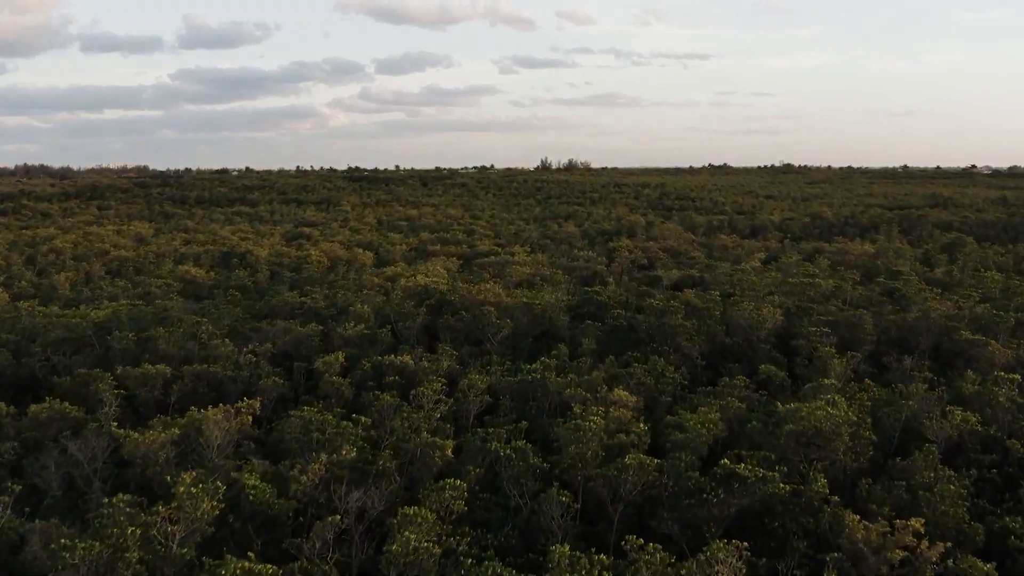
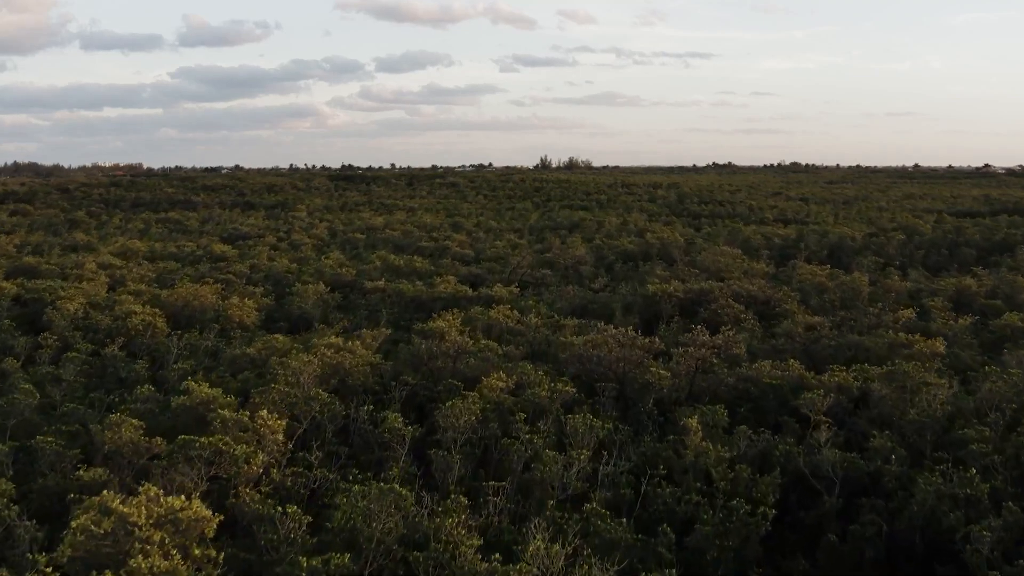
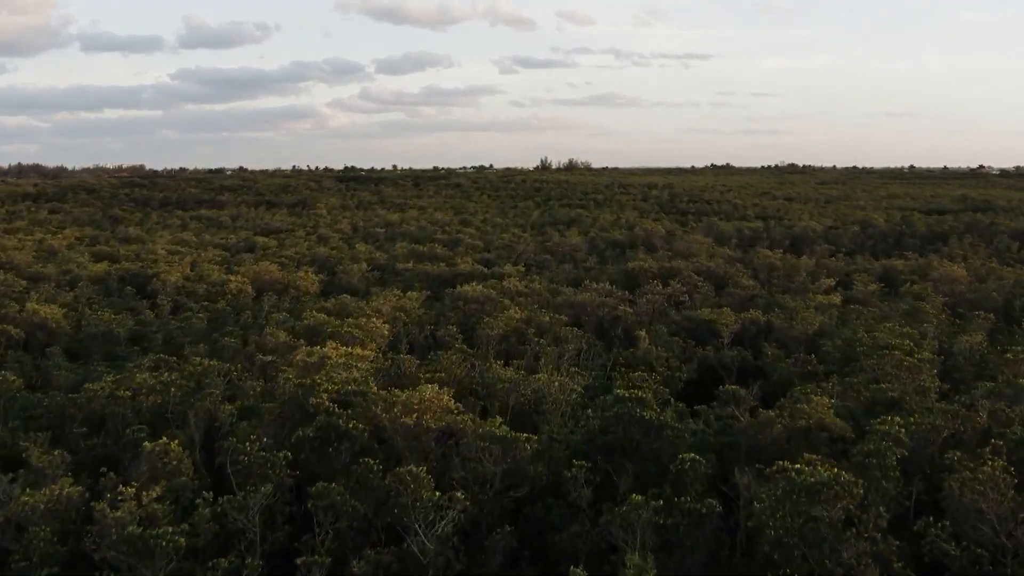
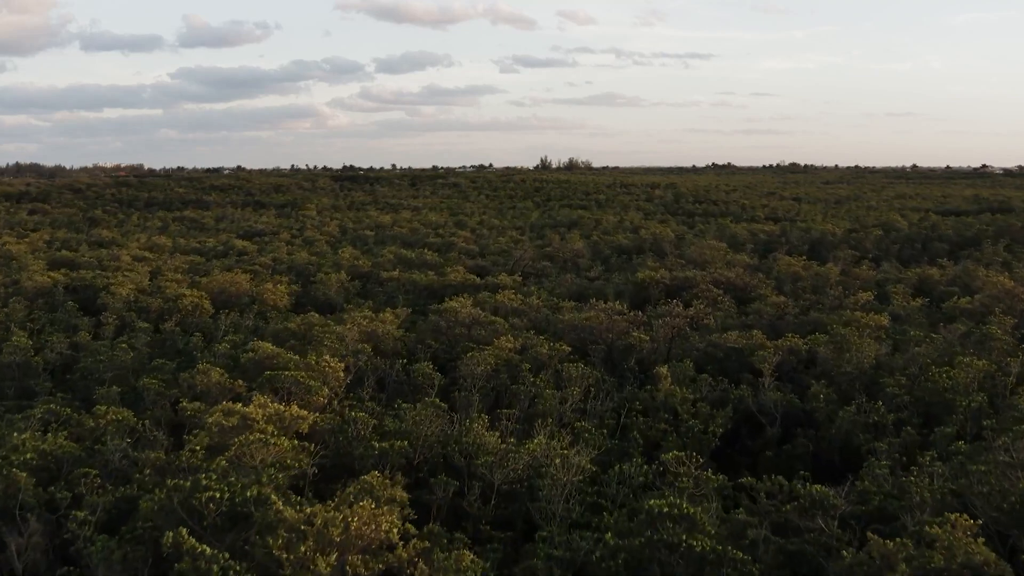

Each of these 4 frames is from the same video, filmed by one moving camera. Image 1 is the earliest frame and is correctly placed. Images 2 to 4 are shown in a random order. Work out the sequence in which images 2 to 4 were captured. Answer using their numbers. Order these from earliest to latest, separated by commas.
3, 4, 2
